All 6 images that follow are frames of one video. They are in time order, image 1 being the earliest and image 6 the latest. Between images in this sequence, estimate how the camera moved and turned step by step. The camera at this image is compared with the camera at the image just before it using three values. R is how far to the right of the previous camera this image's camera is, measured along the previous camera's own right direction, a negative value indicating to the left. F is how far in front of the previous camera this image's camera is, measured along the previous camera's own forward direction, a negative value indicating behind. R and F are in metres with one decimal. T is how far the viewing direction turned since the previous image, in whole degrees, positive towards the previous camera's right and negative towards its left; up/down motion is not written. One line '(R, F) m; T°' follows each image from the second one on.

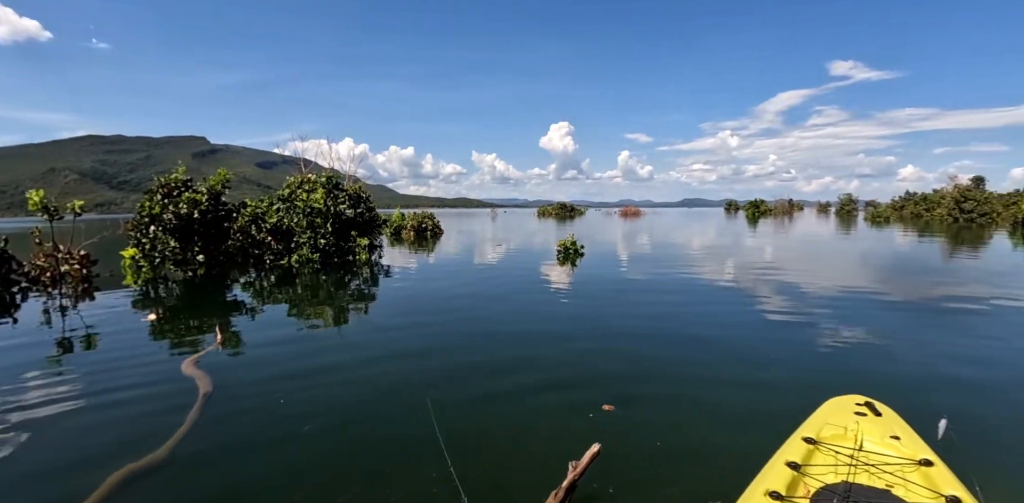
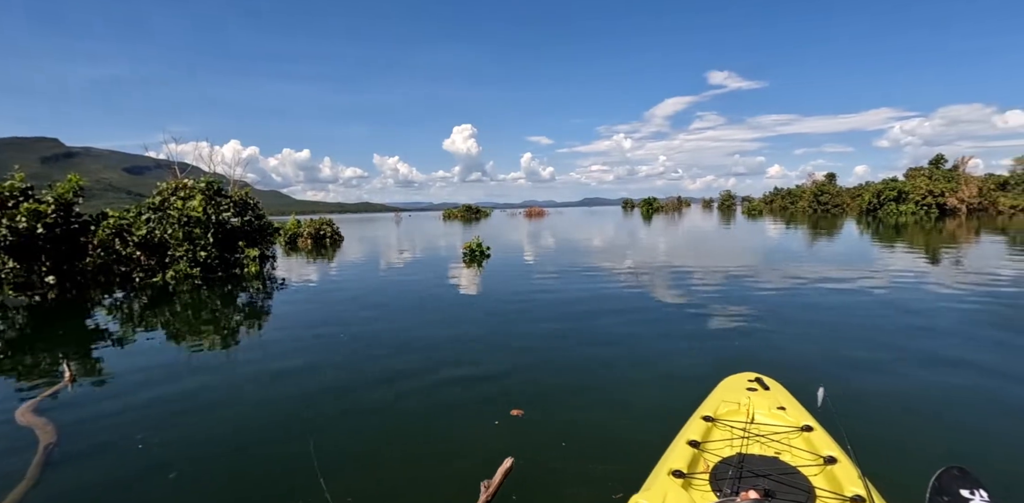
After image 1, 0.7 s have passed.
(+0.1, +0.1) m; +11°
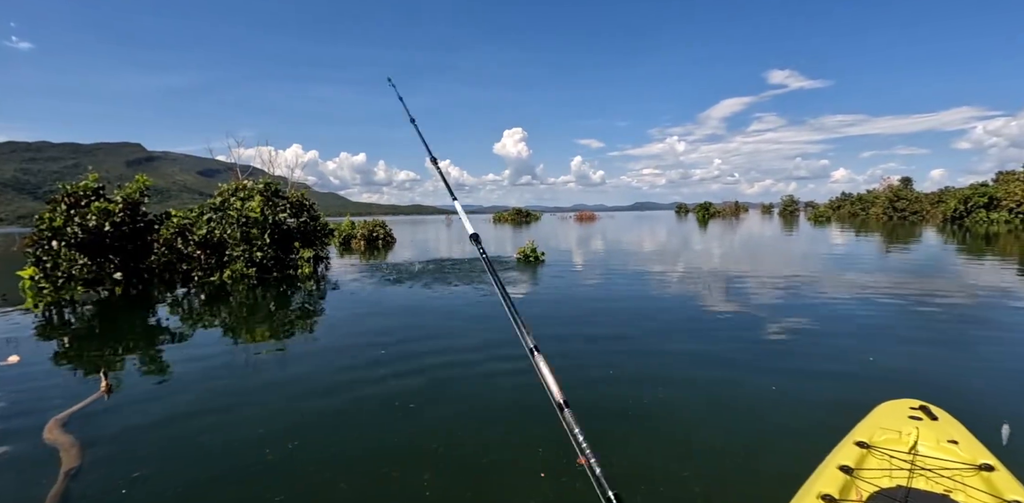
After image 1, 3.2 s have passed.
(-0.3, +0.9) m; -6°
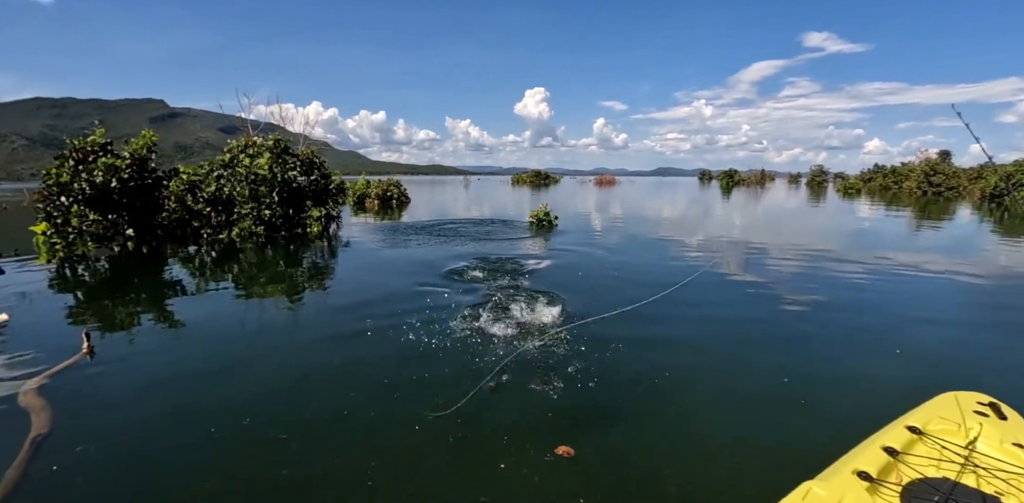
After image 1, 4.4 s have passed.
(+0.2, +0.4) m; -2°
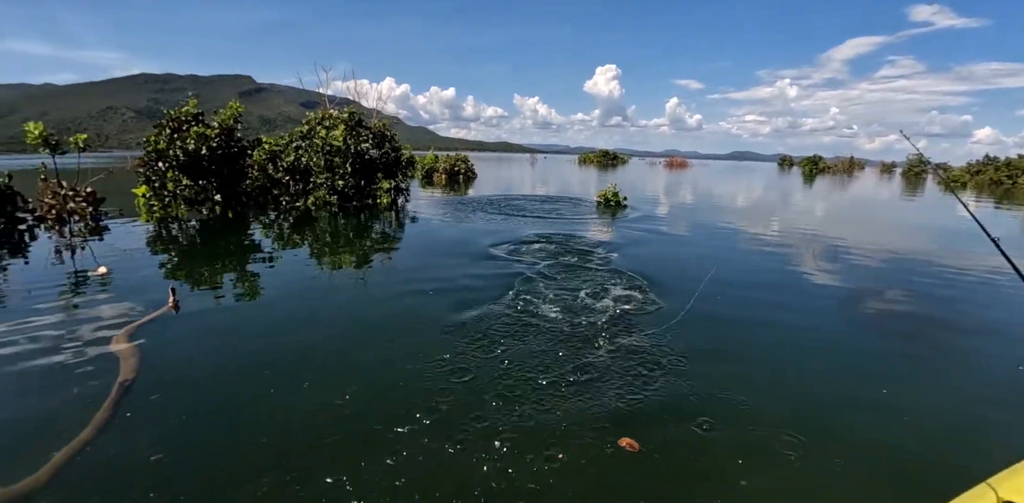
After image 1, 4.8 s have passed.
(-0.1, +0.3) m; -7°
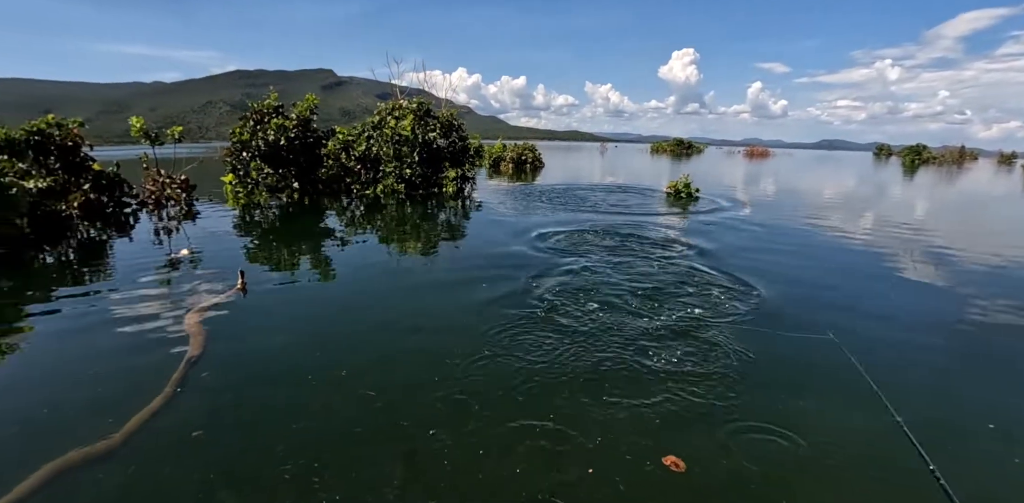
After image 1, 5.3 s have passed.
(+0.1, +0.2) m; -8°
